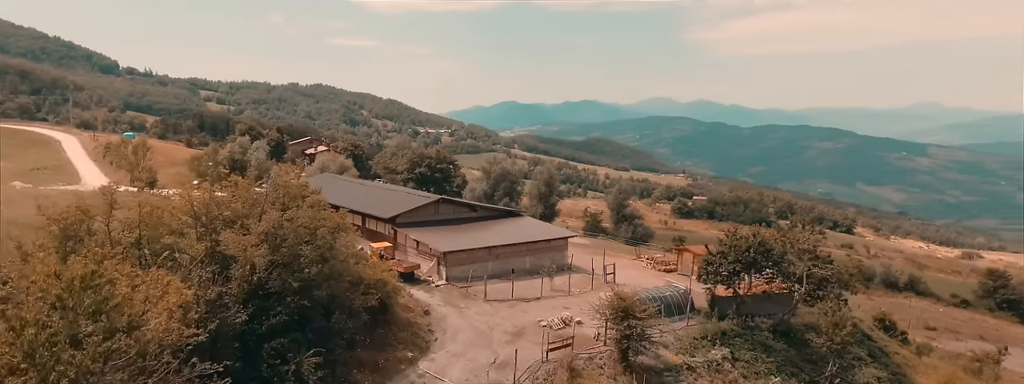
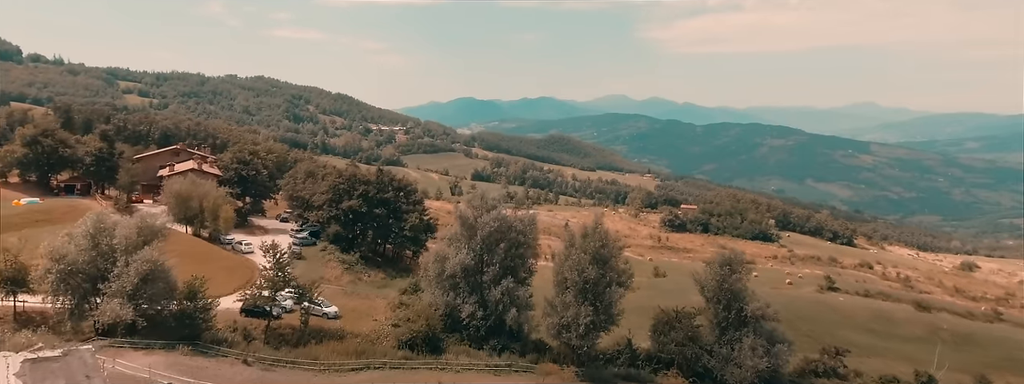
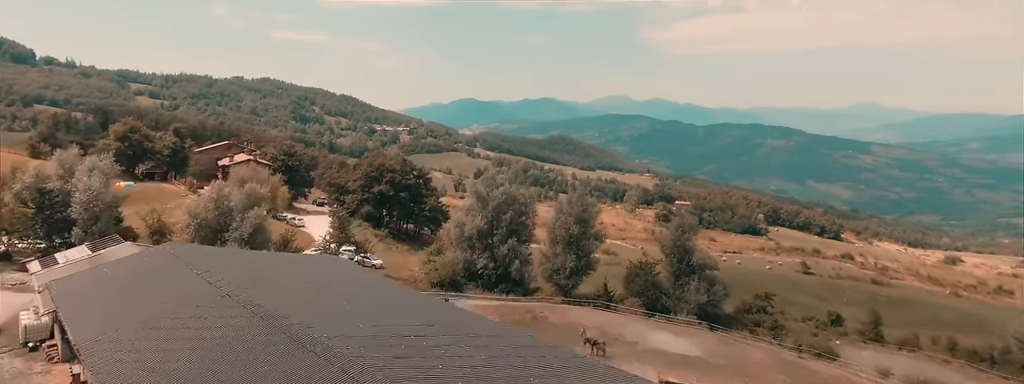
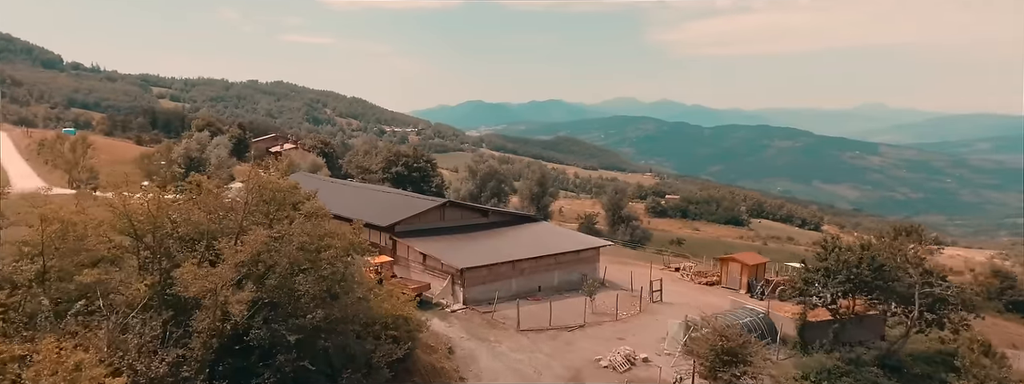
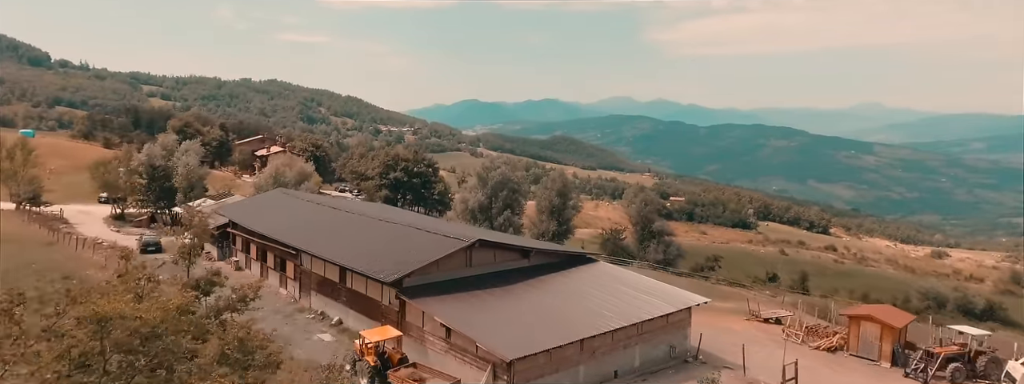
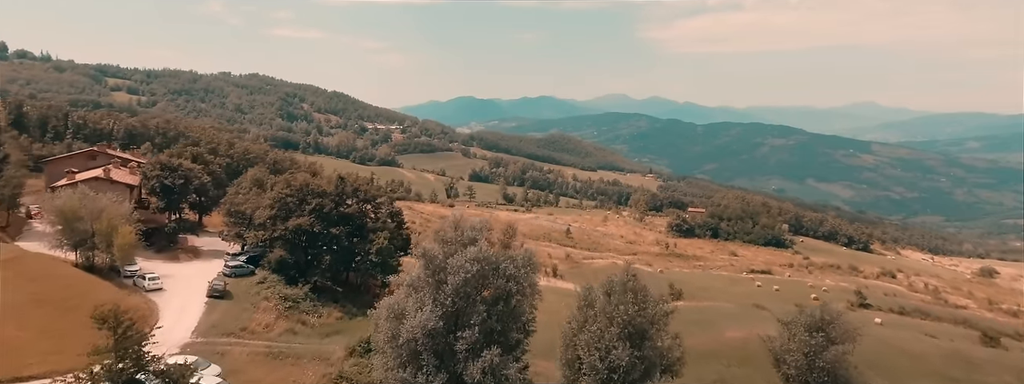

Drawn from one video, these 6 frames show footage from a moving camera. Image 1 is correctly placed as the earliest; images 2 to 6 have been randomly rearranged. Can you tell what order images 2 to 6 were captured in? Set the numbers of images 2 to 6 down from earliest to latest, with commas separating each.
4, 5, 3, 2, 6
